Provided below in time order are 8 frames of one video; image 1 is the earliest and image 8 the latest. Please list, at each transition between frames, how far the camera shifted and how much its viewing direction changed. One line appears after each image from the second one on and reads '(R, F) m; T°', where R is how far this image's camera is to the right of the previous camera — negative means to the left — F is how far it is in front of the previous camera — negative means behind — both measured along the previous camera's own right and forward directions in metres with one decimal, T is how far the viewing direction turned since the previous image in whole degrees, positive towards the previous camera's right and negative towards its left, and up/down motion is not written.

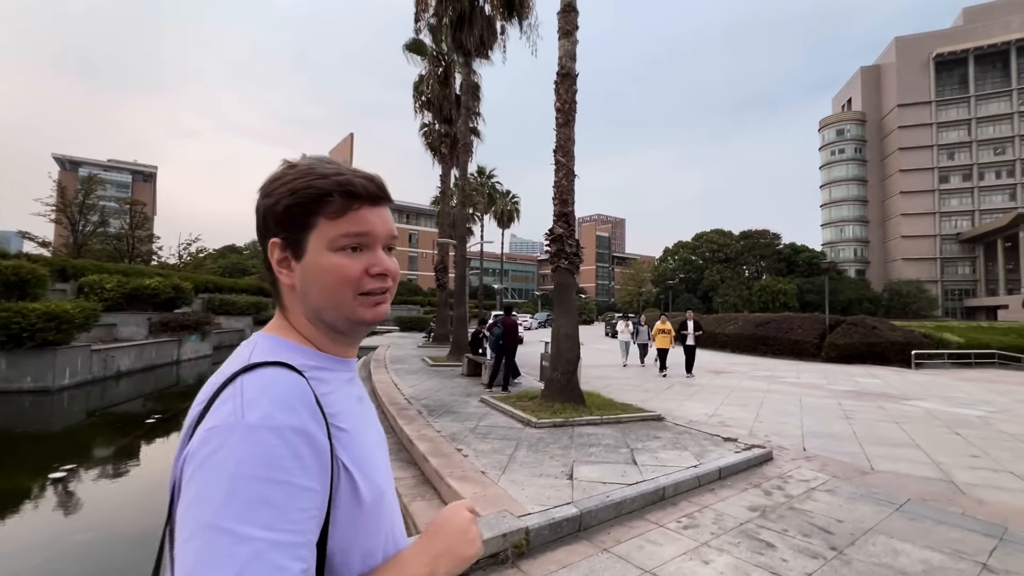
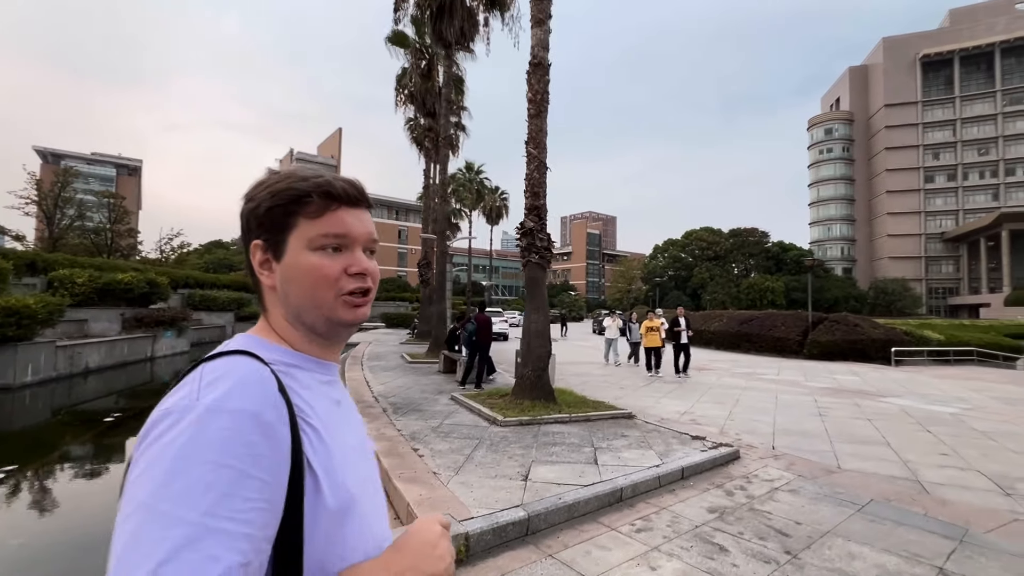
(+0.4, +0.2) m; +1°
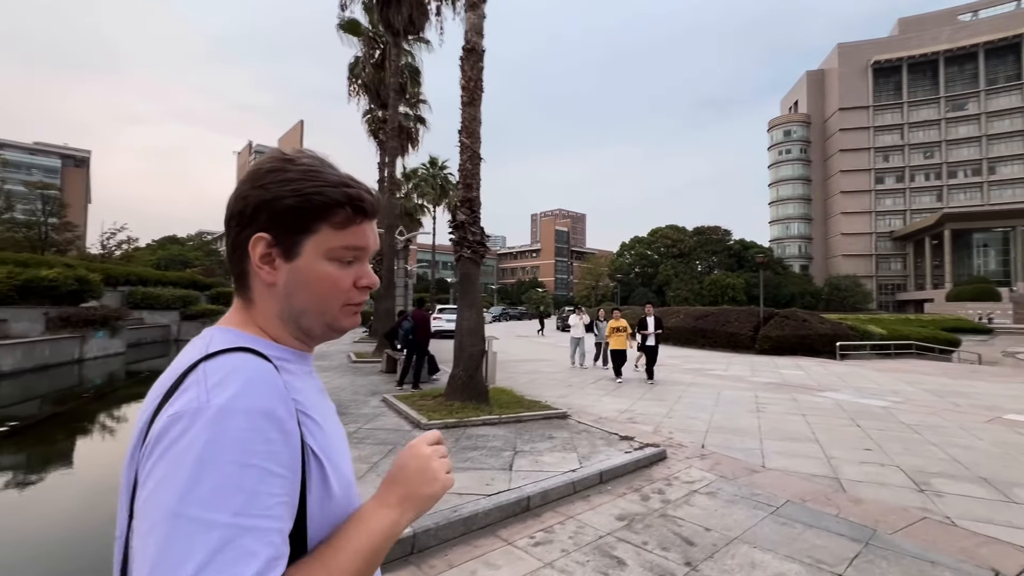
(+0.6, +0.3) m; +3°
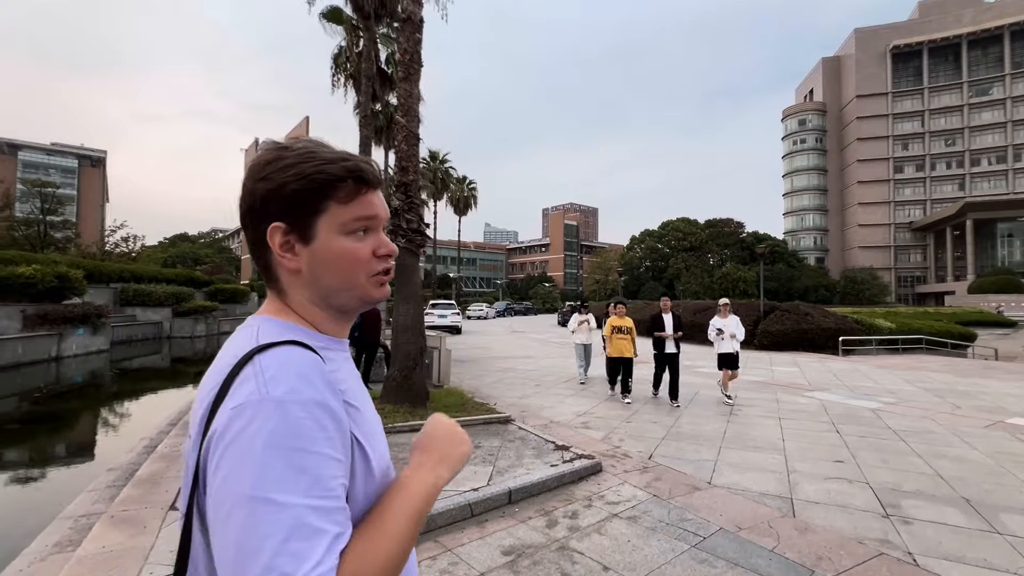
(+1.0, +0.7) m; -2°
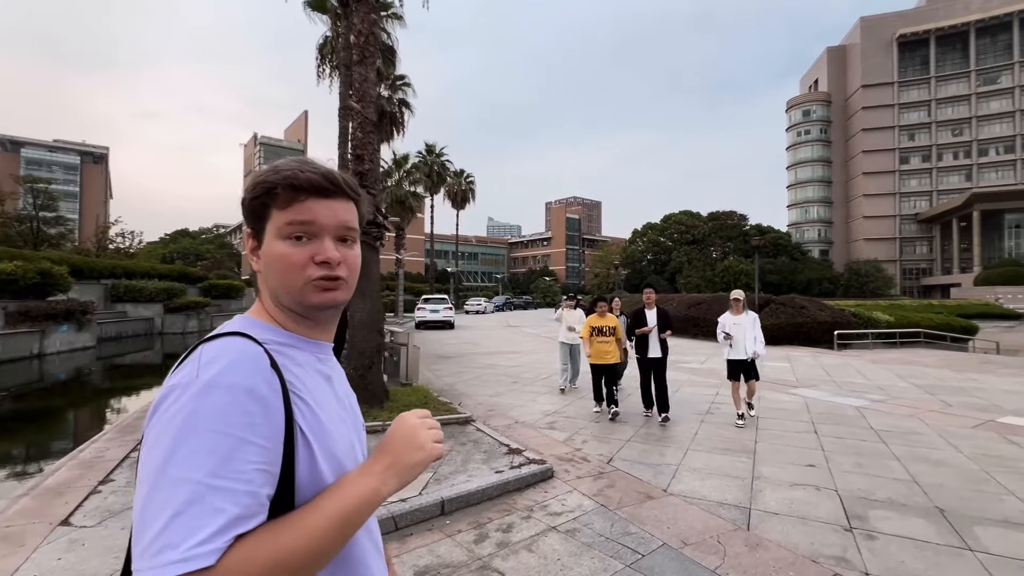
(+0.6, +0.3) m; 0°
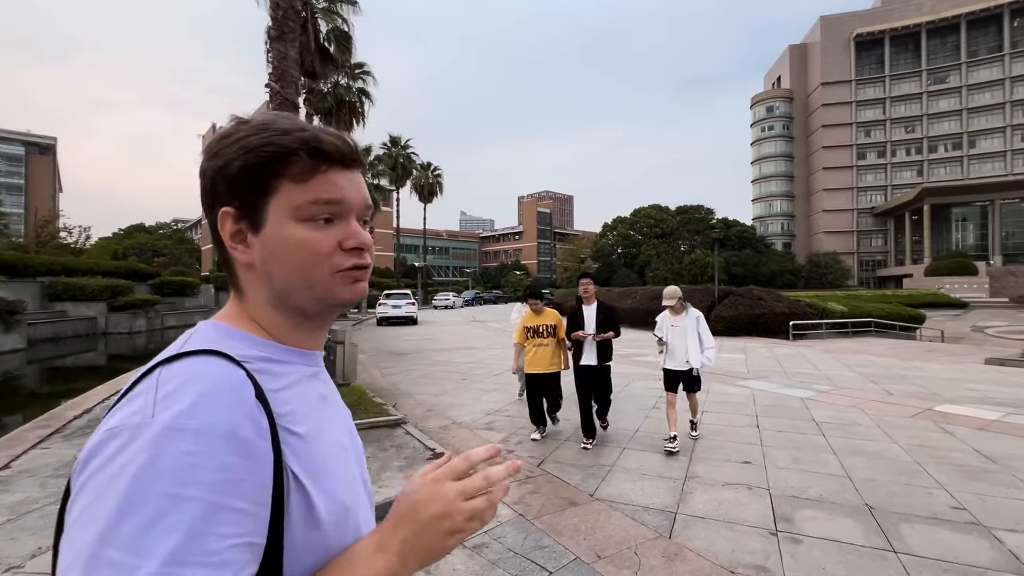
(+0.5, +0.3) m; +3°
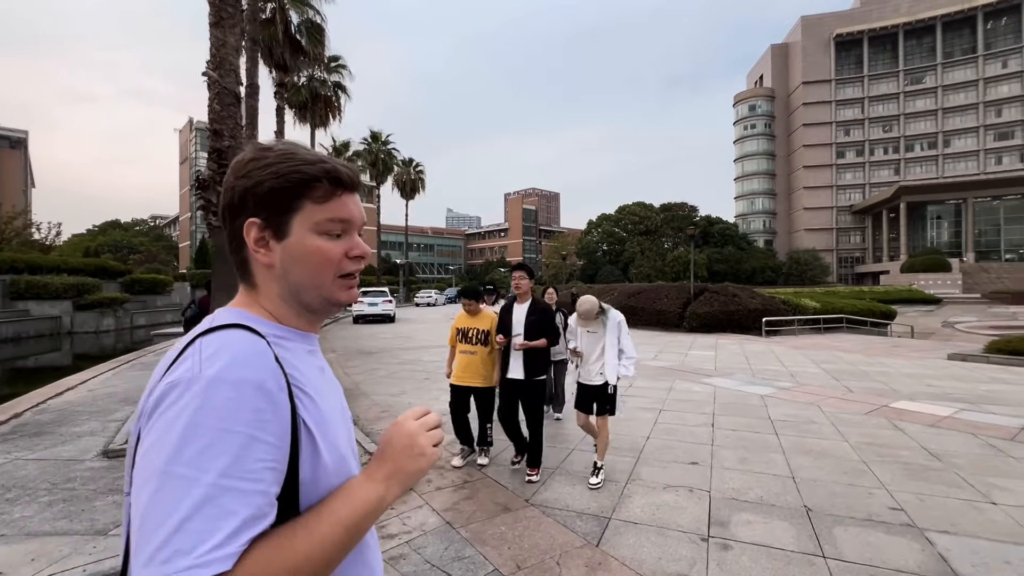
(+0.4, +0.2) m; +2°
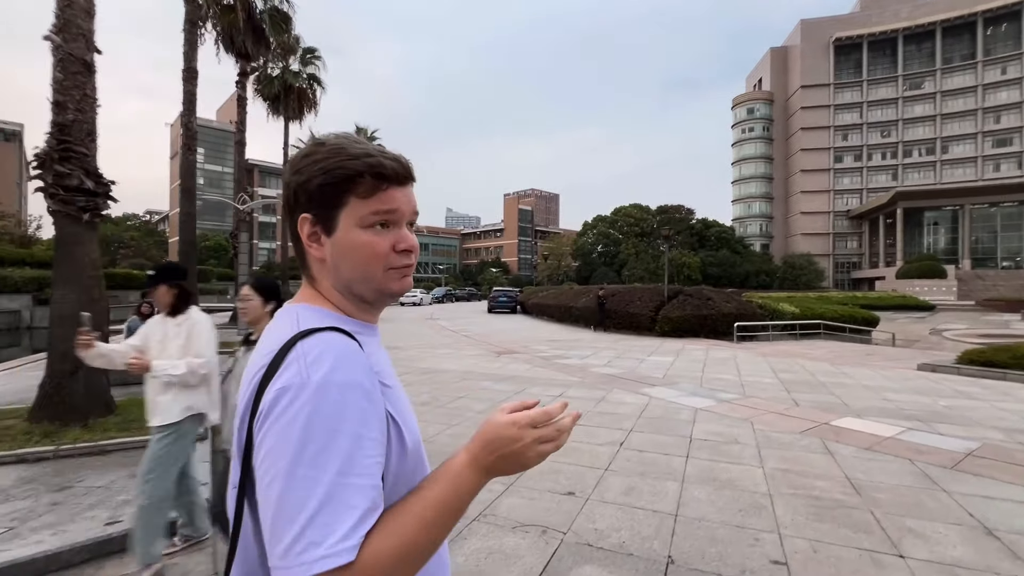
(+1.3, +0.7) m; 0°
